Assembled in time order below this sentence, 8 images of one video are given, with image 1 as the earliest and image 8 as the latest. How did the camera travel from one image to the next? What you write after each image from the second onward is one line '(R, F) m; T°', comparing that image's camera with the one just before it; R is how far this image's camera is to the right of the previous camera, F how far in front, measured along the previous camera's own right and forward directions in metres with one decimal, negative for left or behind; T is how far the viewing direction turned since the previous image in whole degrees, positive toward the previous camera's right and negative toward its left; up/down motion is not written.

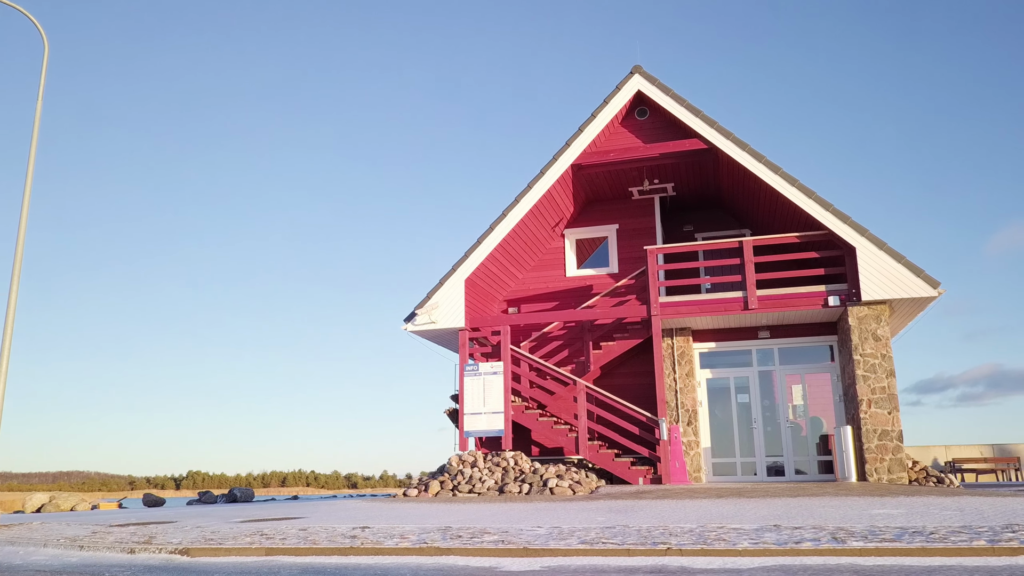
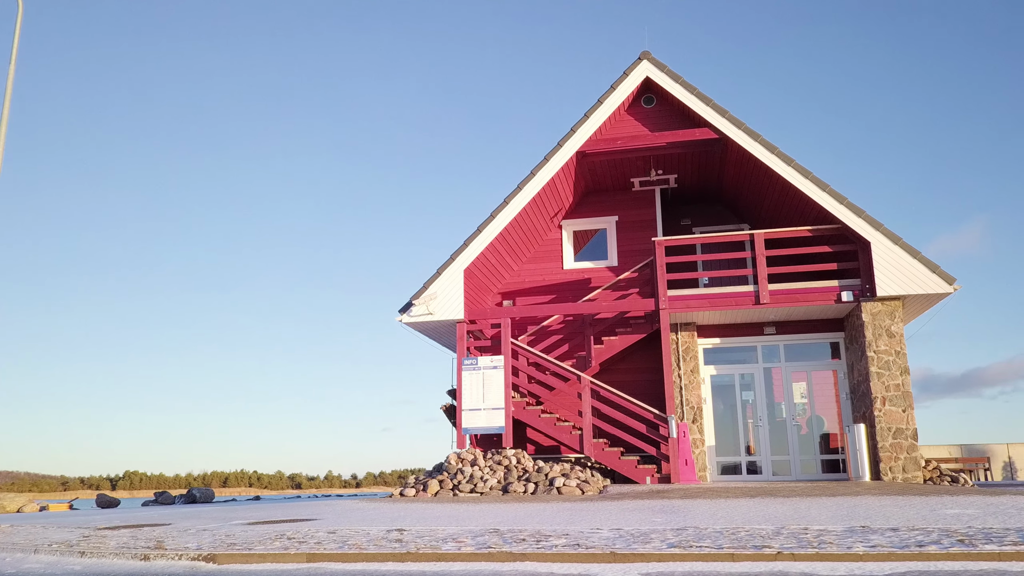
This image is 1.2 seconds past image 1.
(-1.1, +0.8) m; +4°
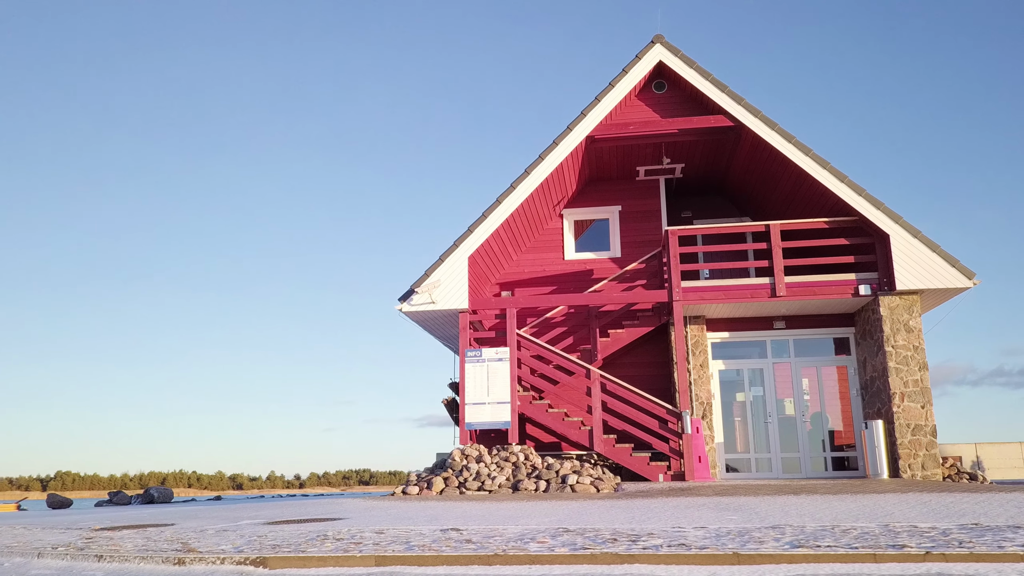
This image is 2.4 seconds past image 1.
(-1.1, +0.8) m; +4°
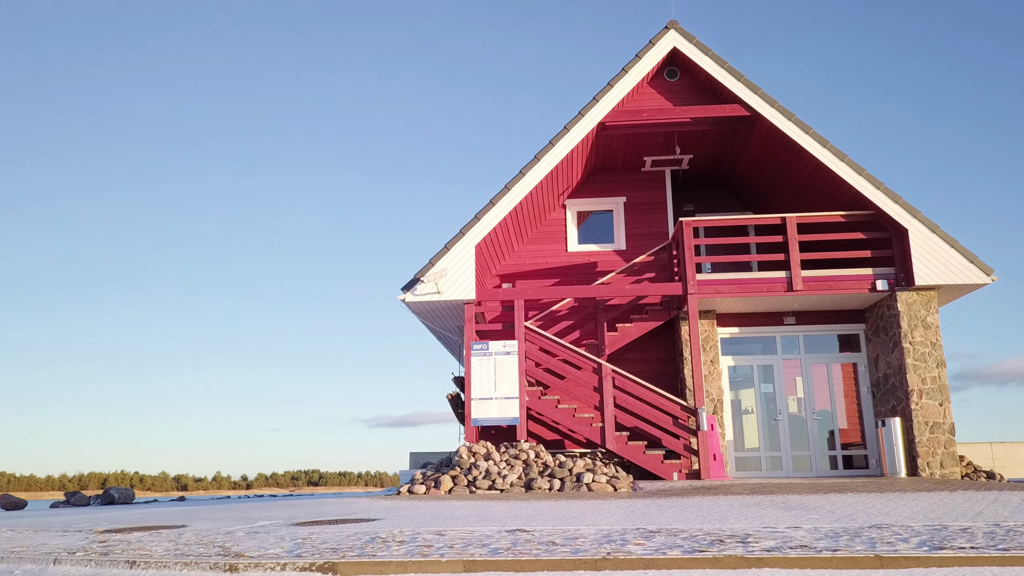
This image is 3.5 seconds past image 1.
(-1.1, +0.7) m; +3°
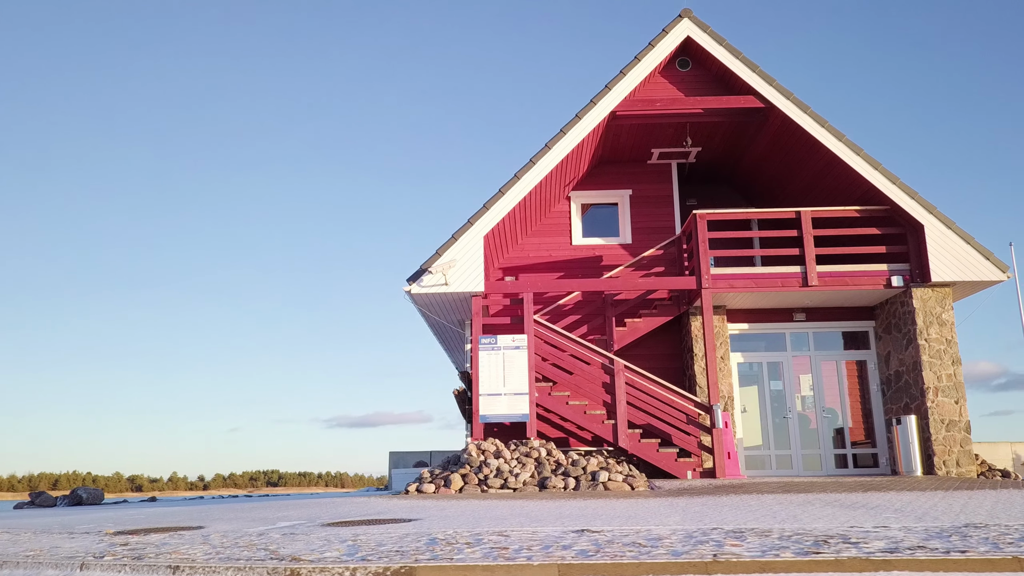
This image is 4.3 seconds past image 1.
(-0.9, +0.5) m; +3°
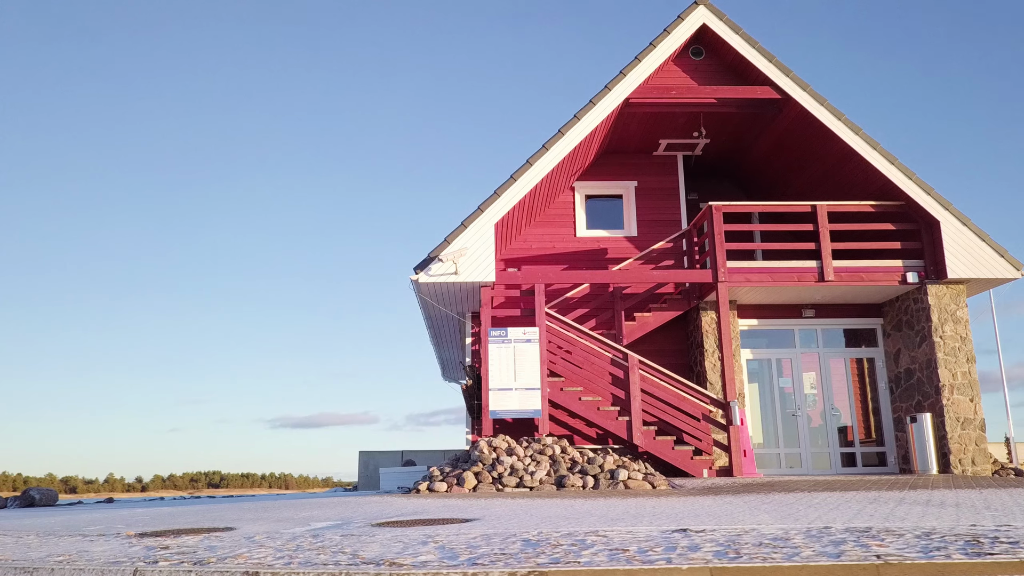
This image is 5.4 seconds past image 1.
(-1.1, +0.6) m; +4°
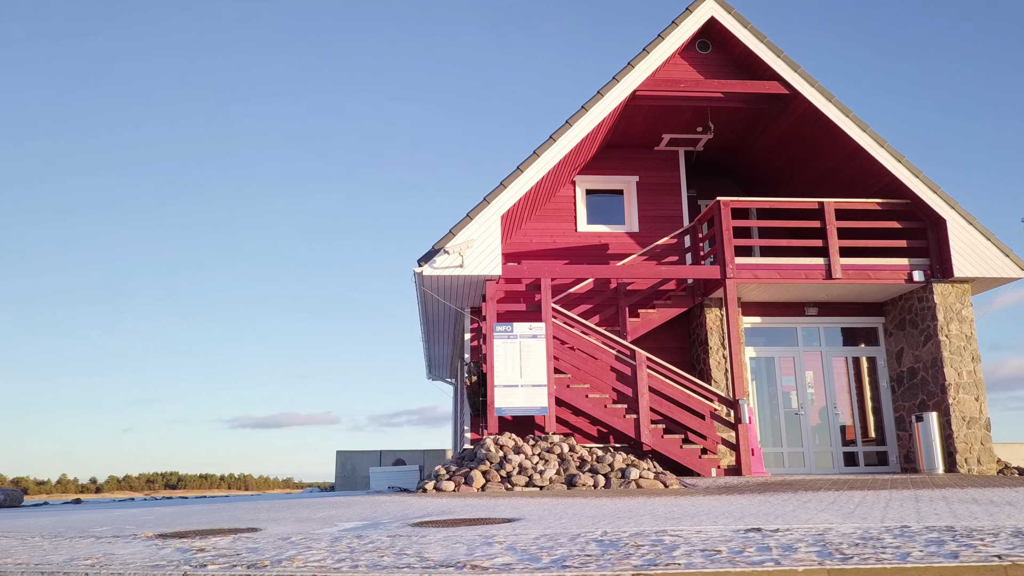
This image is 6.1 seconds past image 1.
(-0.7, +0.4) m; +2°
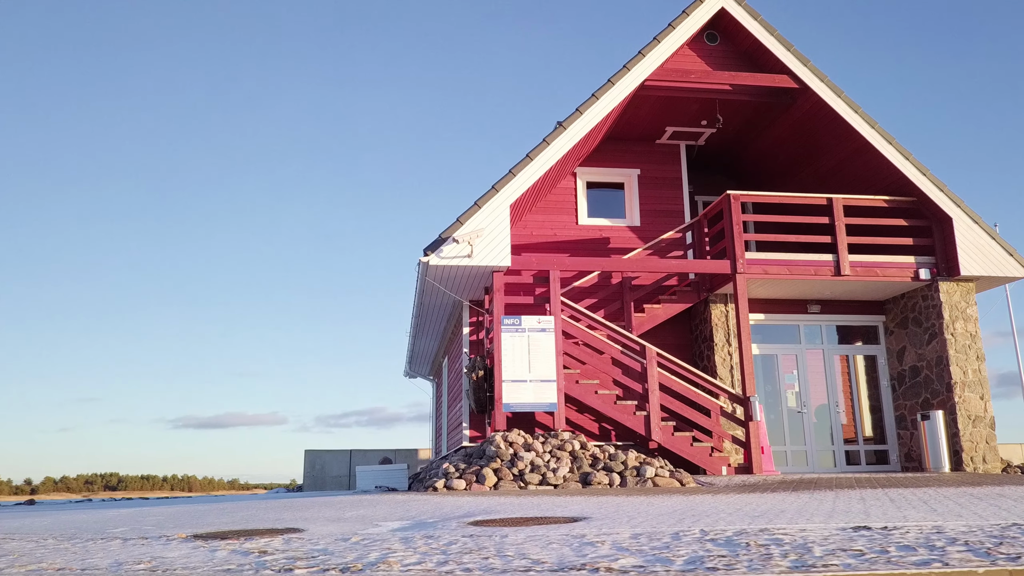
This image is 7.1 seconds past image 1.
(-0.9, +0.5) m; +3°
